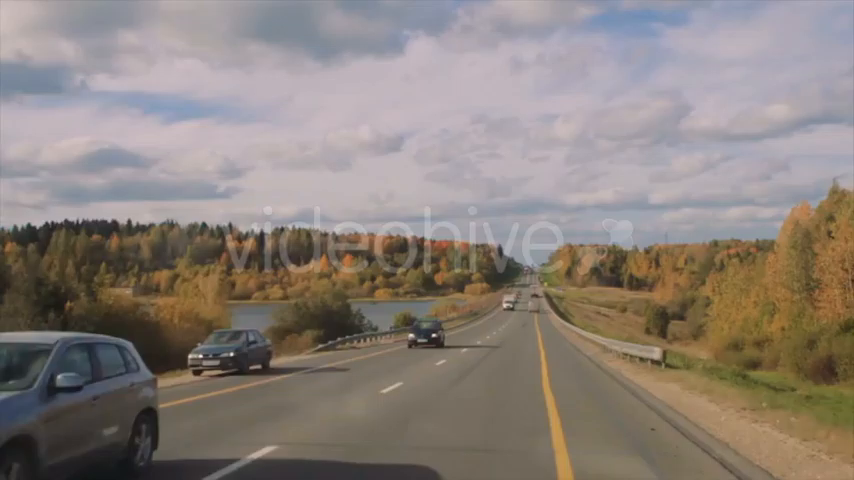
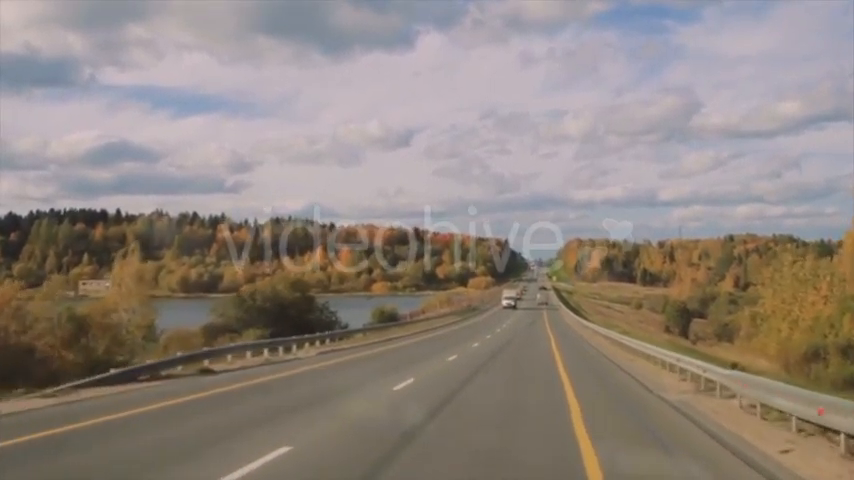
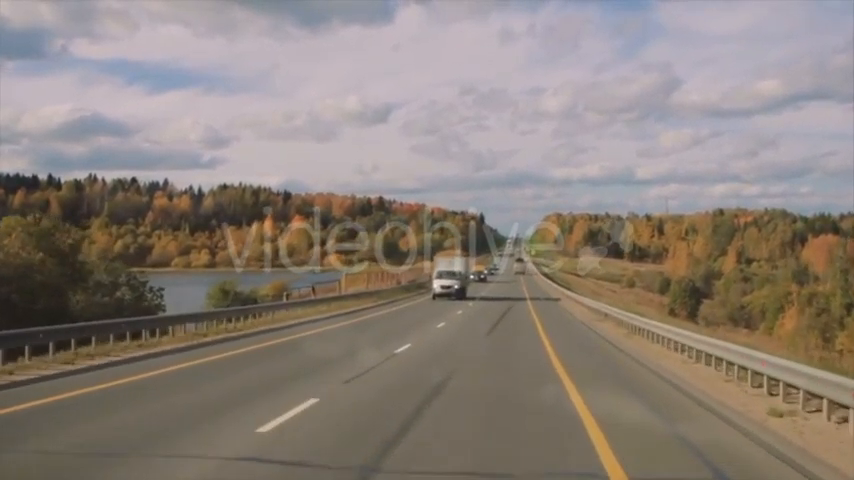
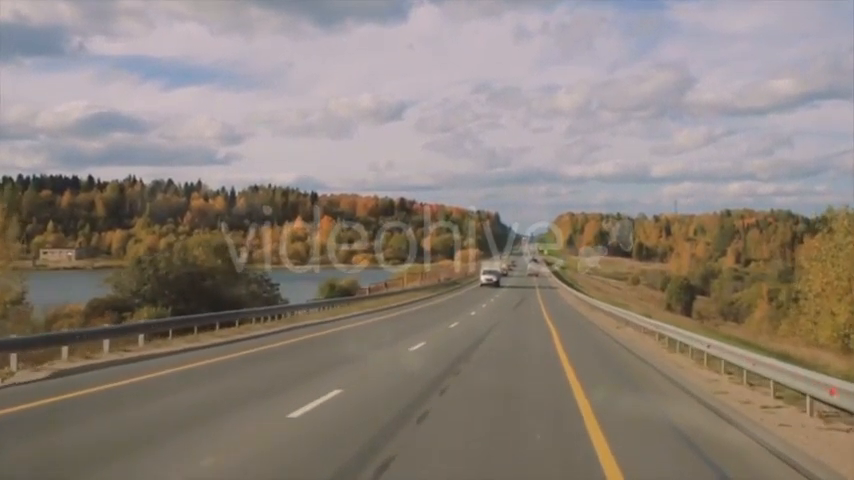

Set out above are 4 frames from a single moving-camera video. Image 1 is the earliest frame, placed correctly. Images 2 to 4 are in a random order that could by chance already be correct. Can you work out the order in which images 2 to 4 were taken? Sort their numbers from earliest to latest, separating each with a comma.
2, 4, 3
